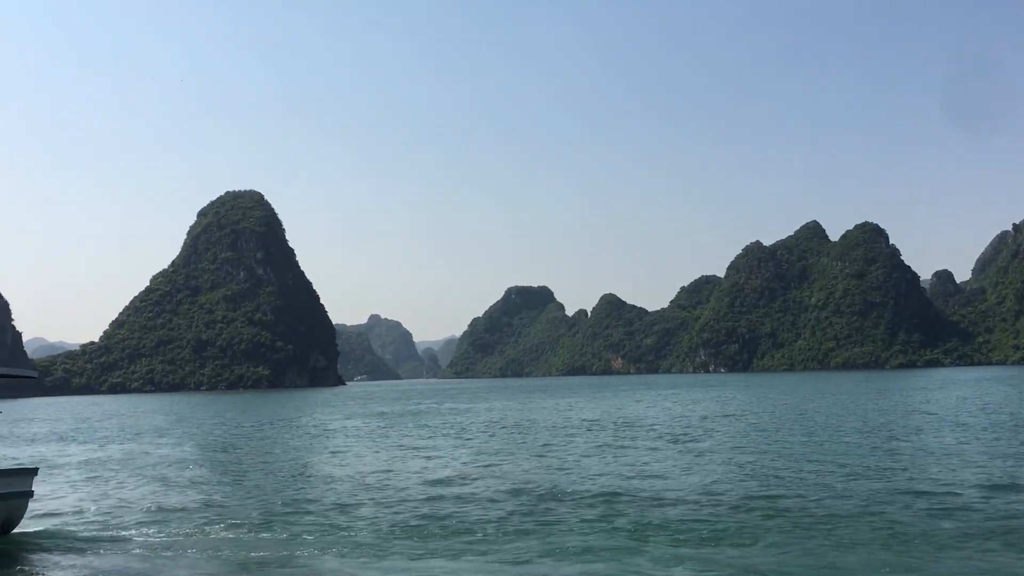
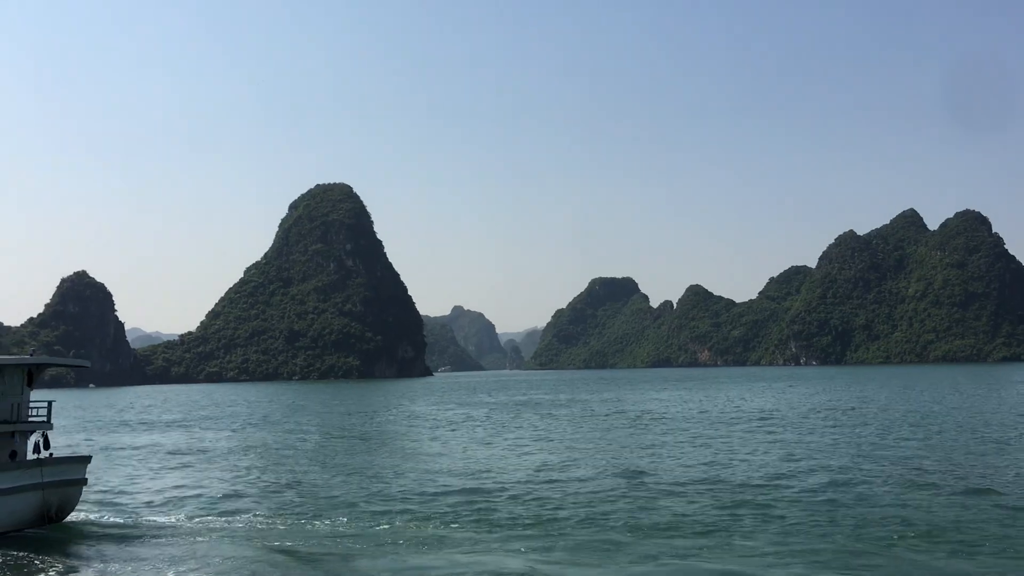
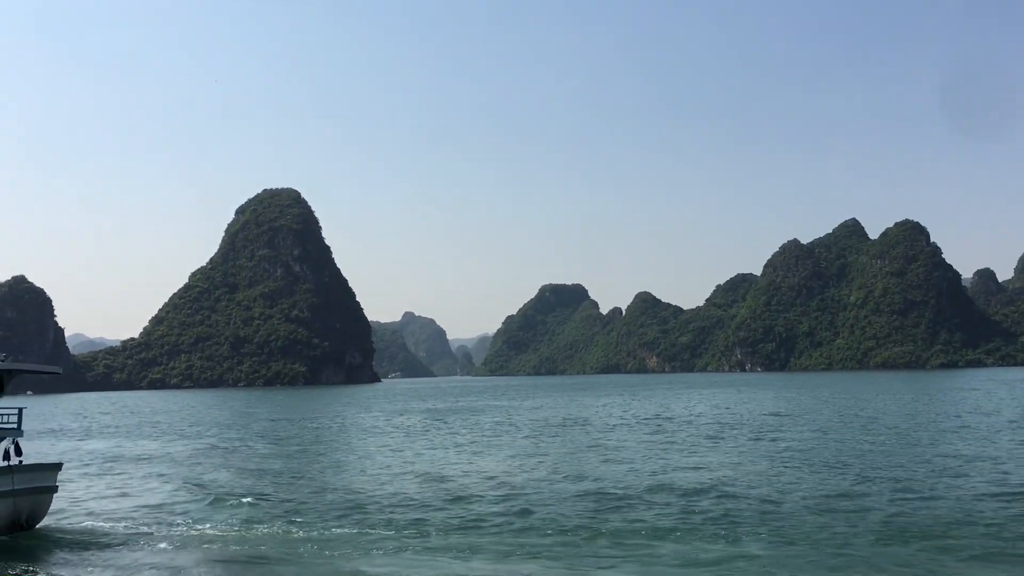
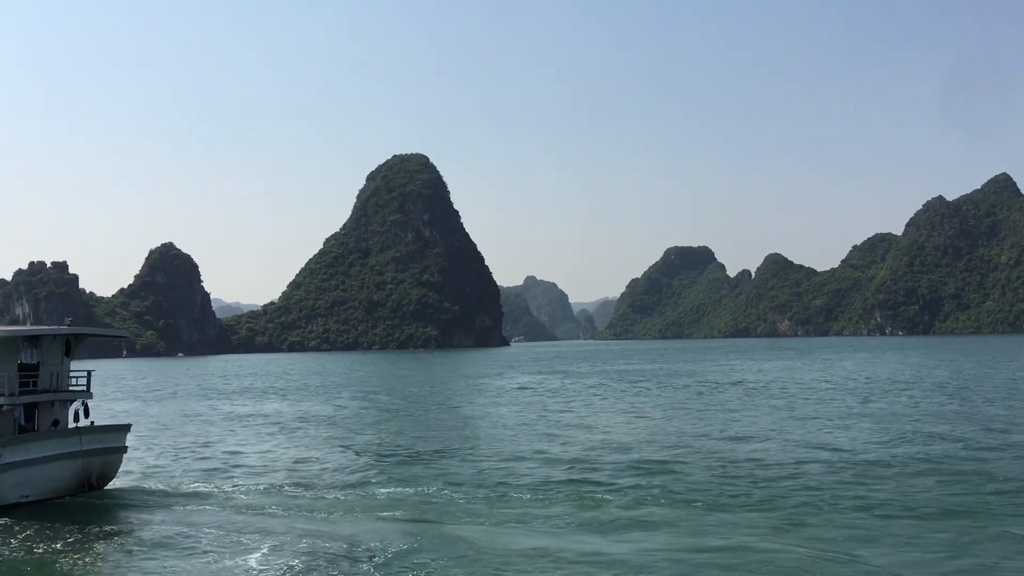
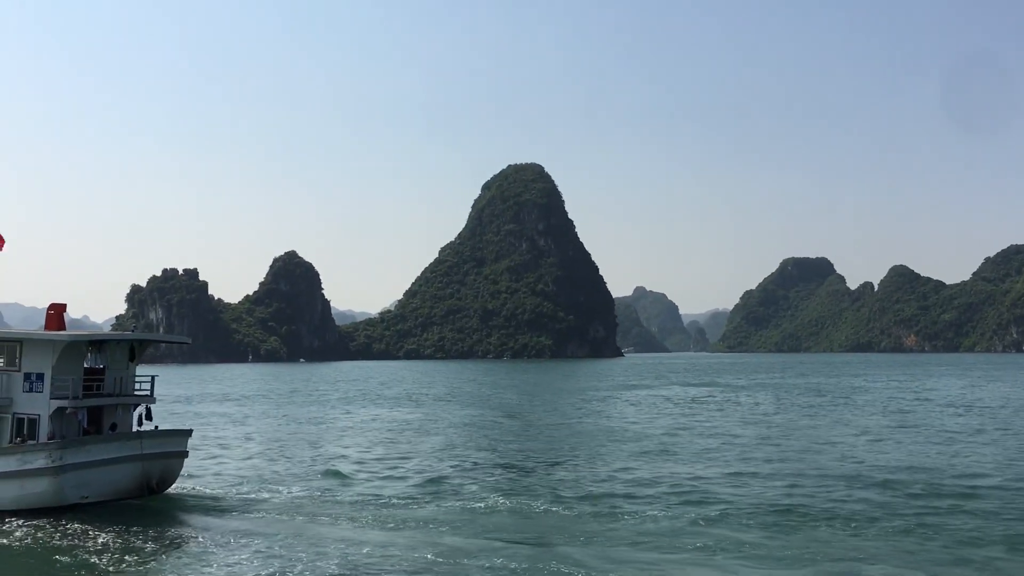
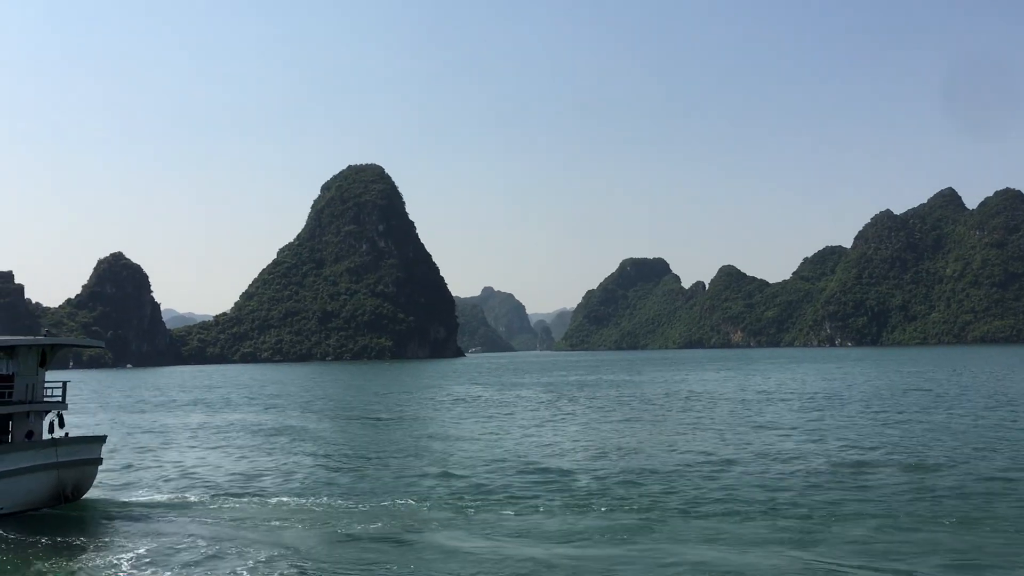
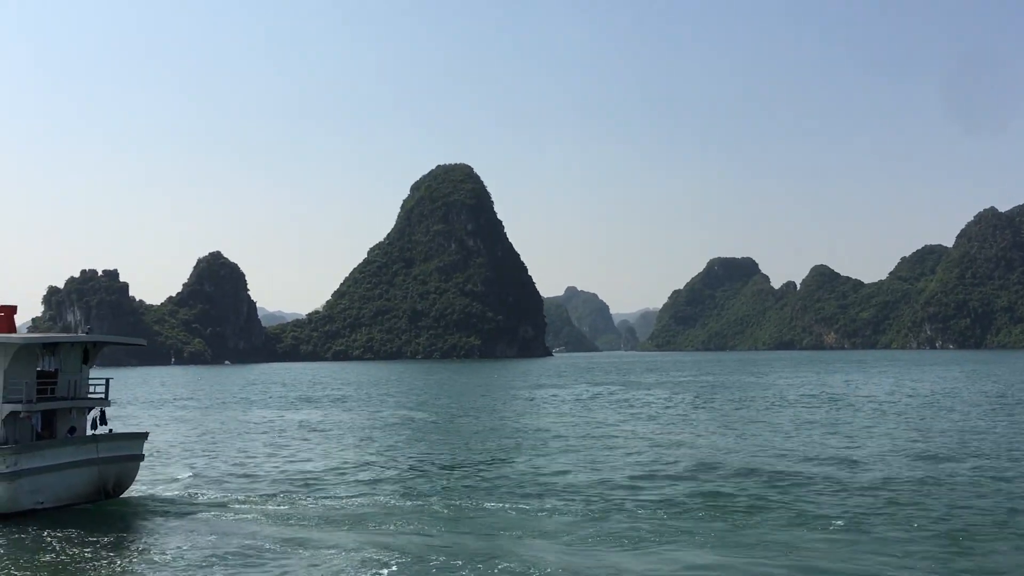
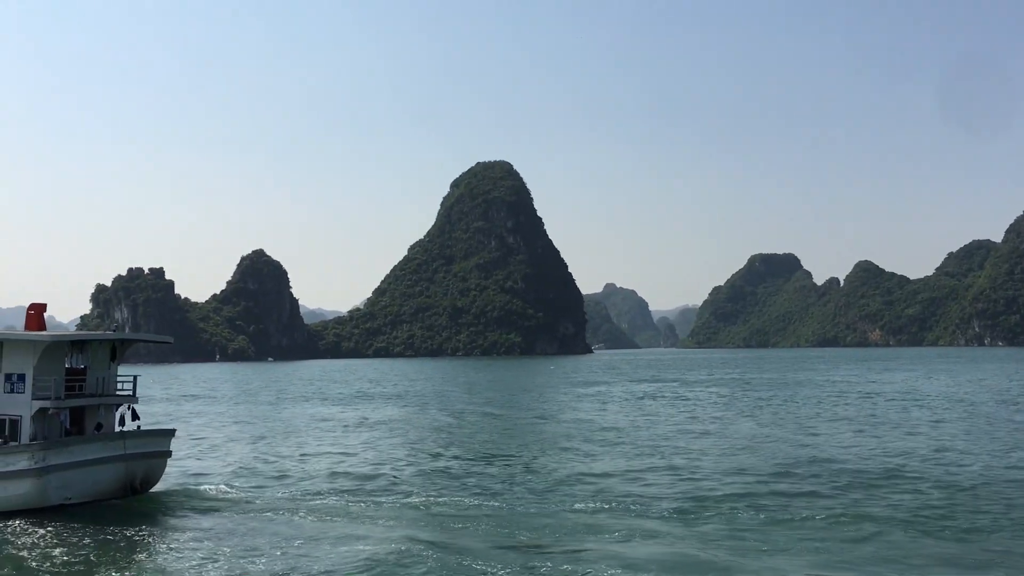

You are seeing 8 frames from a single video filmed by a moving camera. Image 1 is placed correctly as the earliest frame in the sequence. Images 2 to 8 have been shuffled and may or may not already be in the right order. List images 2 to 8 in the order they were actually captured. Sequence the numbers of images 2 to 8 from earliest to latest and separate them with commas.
3, 2, 6, 4, 7, 8, 5
